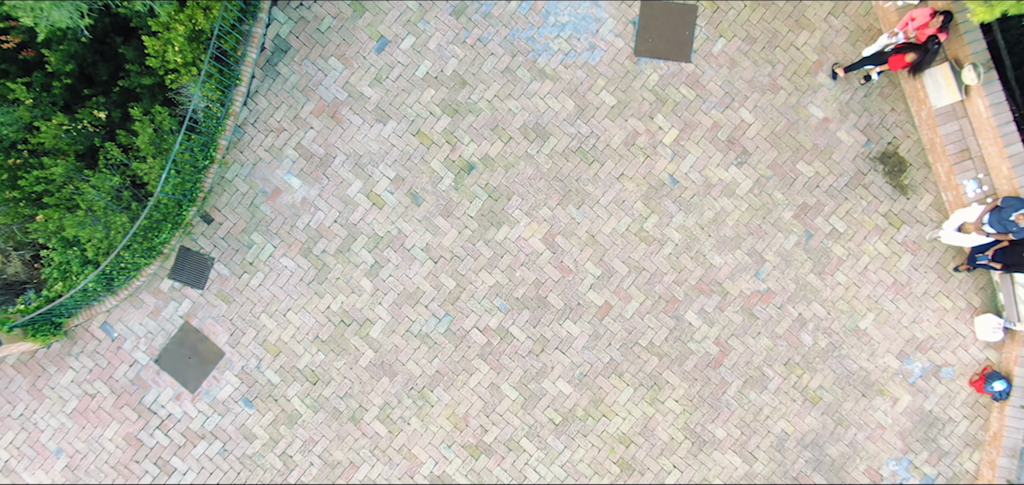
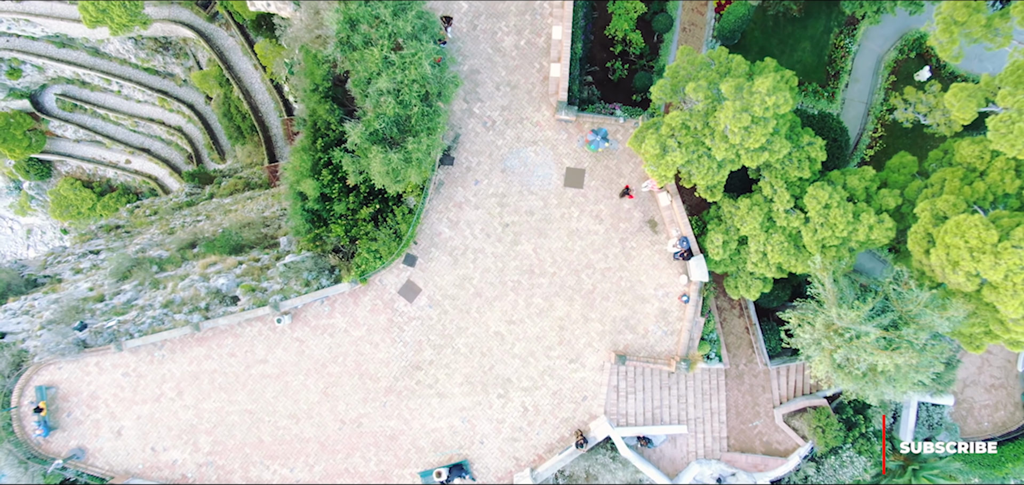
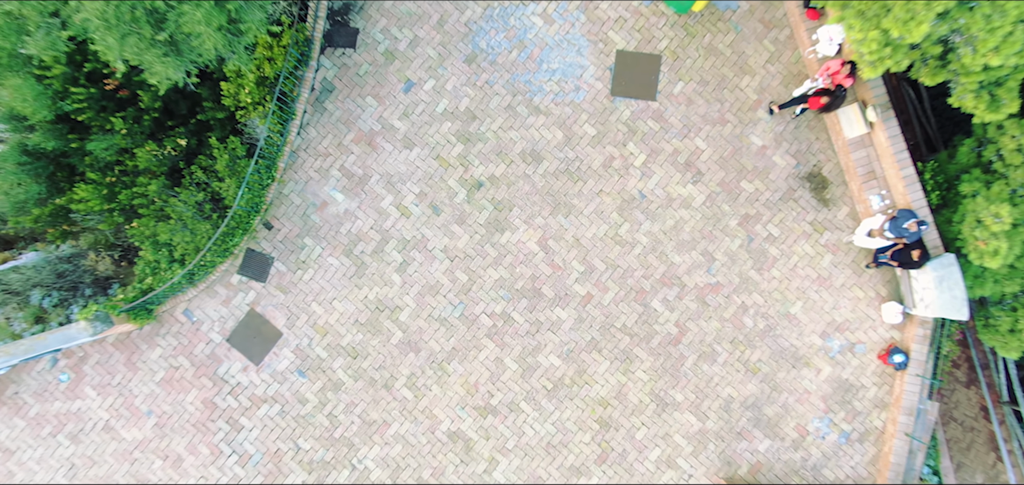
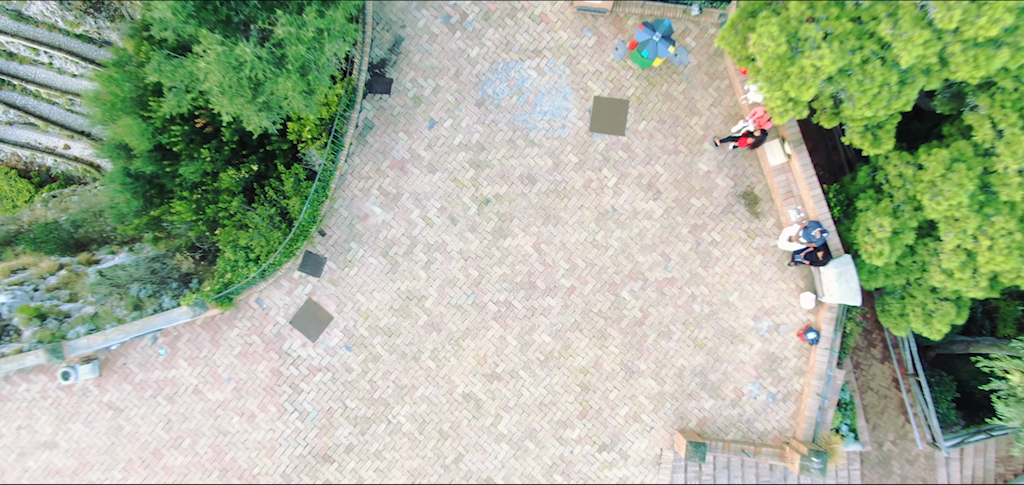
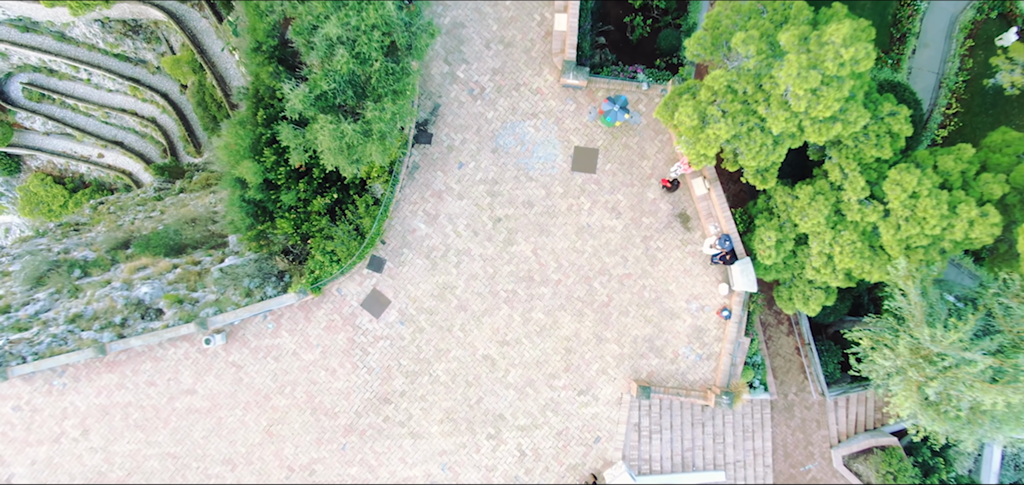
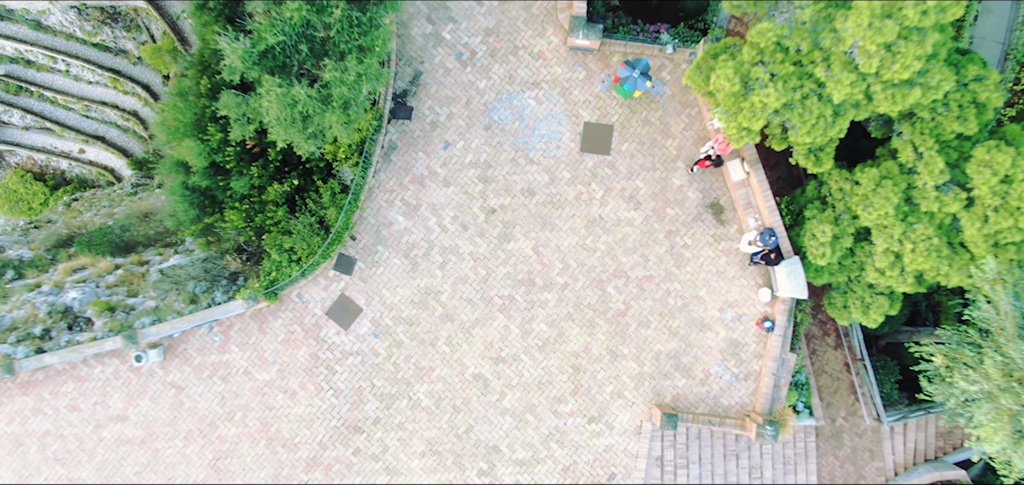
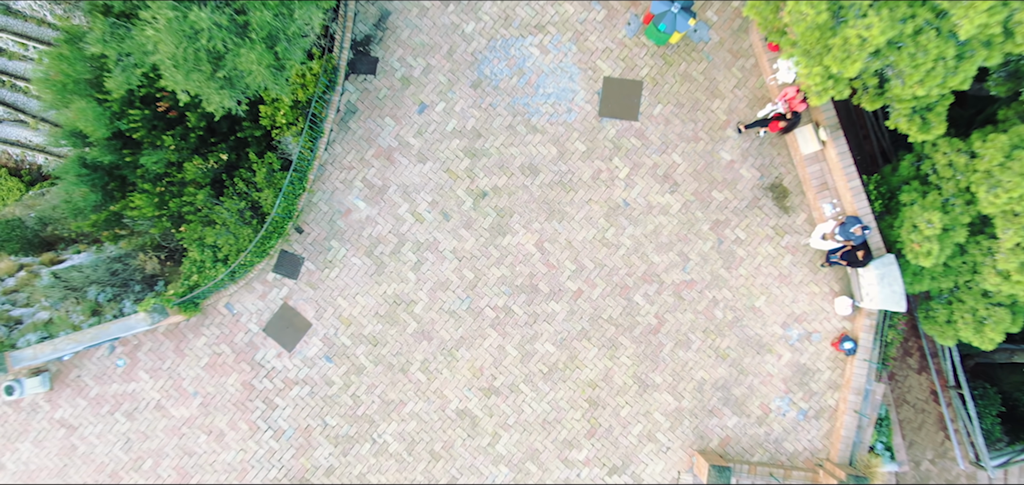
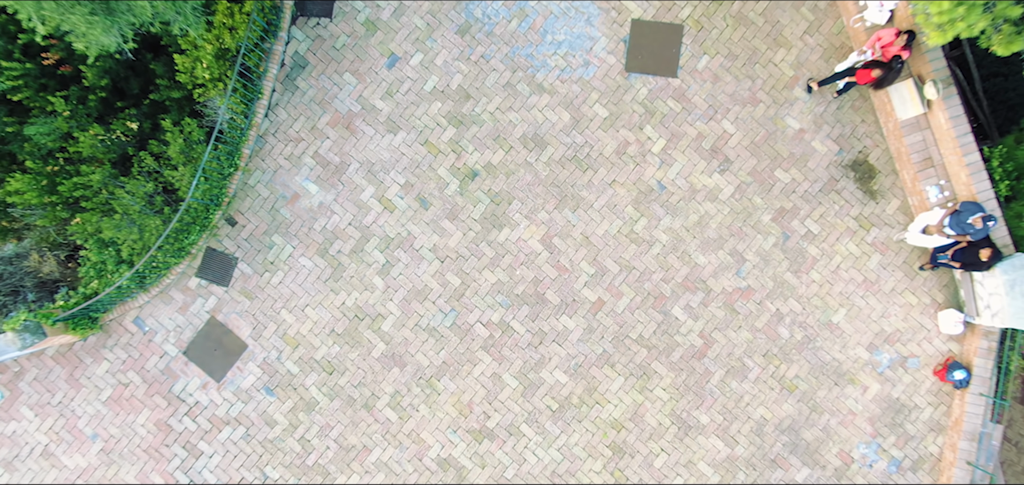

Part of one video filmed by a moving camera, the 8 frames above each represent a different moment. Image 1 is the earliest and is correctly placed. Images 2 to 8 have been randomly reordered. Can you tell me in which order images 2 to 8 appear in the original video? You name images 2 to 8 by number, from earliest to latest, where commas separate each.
8, 3, 7, 4, 6, 5, 2
